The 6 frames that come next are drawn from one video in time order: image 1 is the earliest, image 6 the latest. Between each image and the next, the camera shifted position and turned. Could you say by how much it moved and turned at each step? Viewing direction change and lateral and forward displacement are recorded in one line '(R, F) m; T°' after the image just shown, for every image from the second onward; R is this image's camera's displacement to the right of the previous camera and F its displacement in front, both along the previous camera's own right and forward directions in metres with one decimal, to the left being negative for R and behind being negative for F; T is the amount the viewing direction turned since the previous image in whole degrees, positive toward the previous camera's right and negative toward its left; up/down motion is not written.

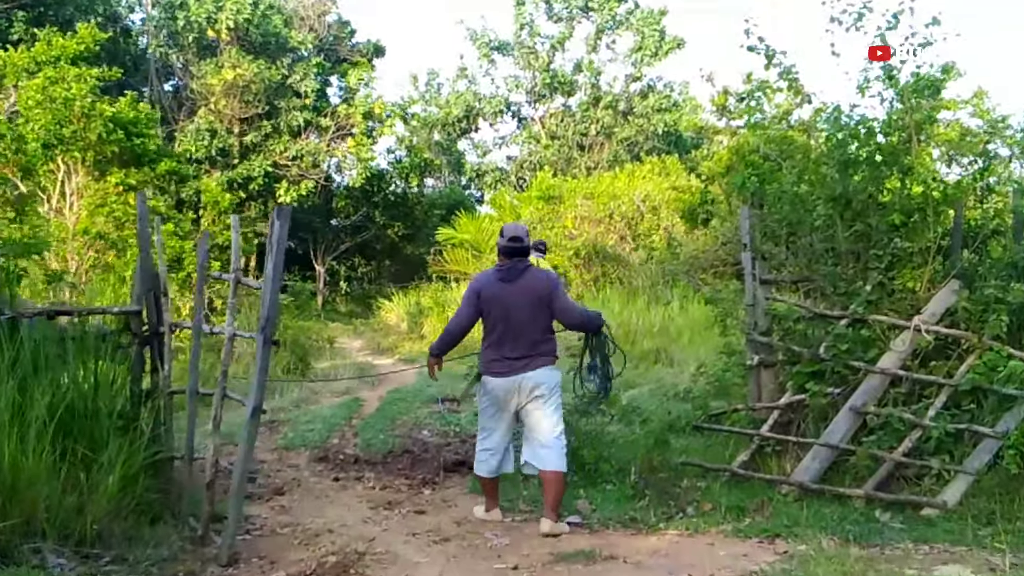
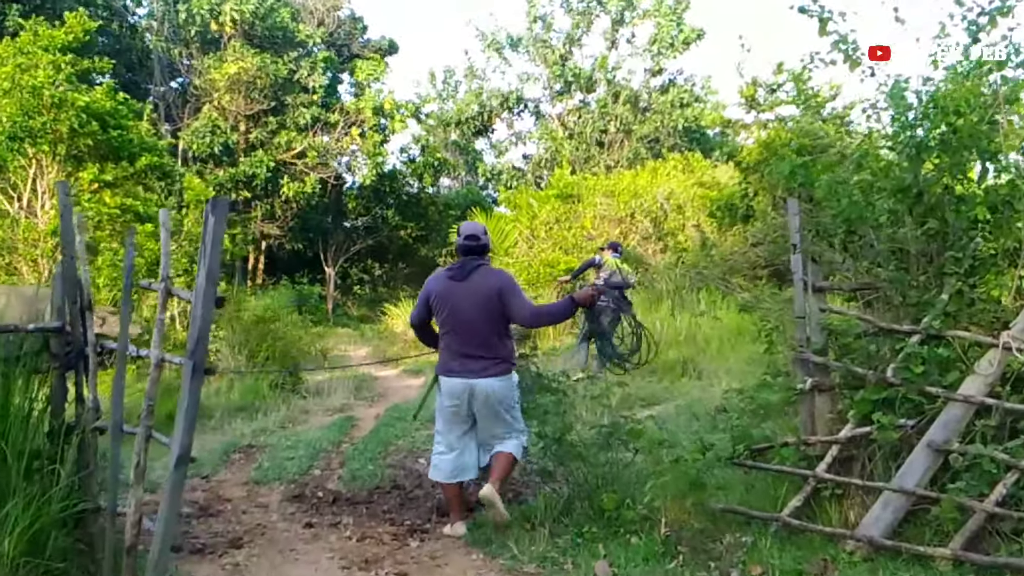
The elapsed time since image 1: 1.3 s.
(+0.1, +1.0) m; -1°
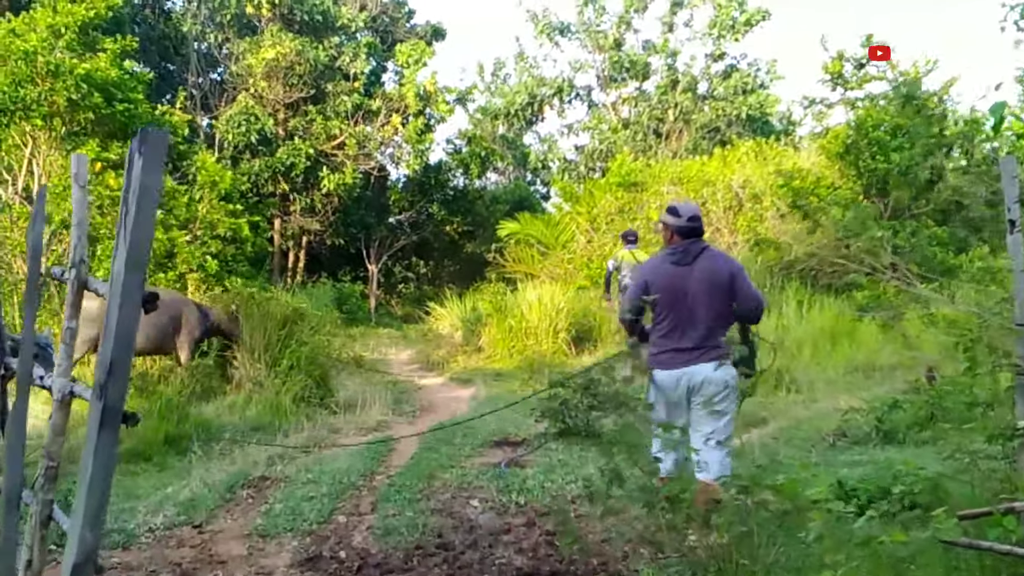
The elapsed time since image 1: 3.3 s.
(-0.1, +1.5) m; -2°
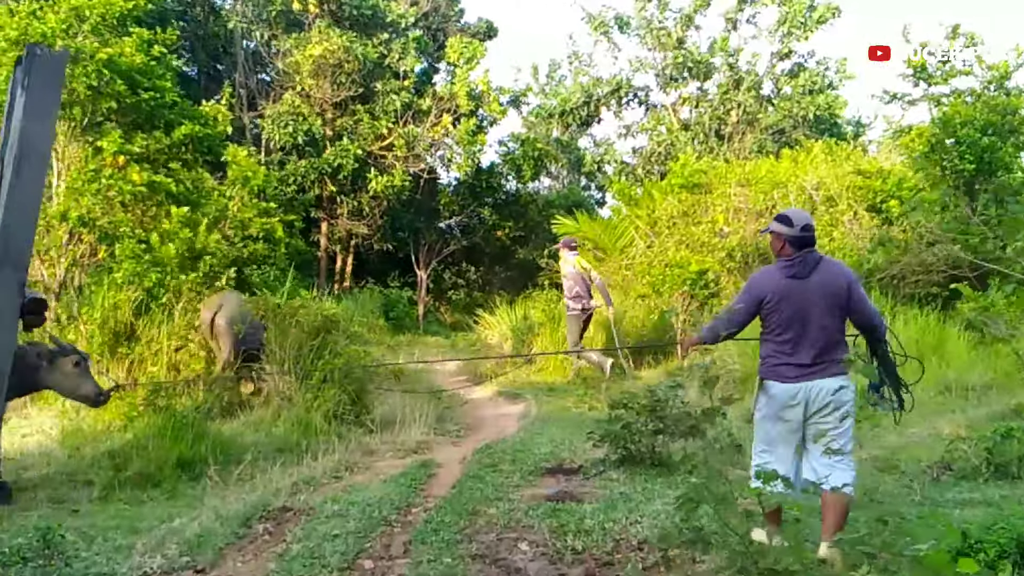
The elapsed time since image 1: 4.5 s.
(0.0, +0.8) m; -2°
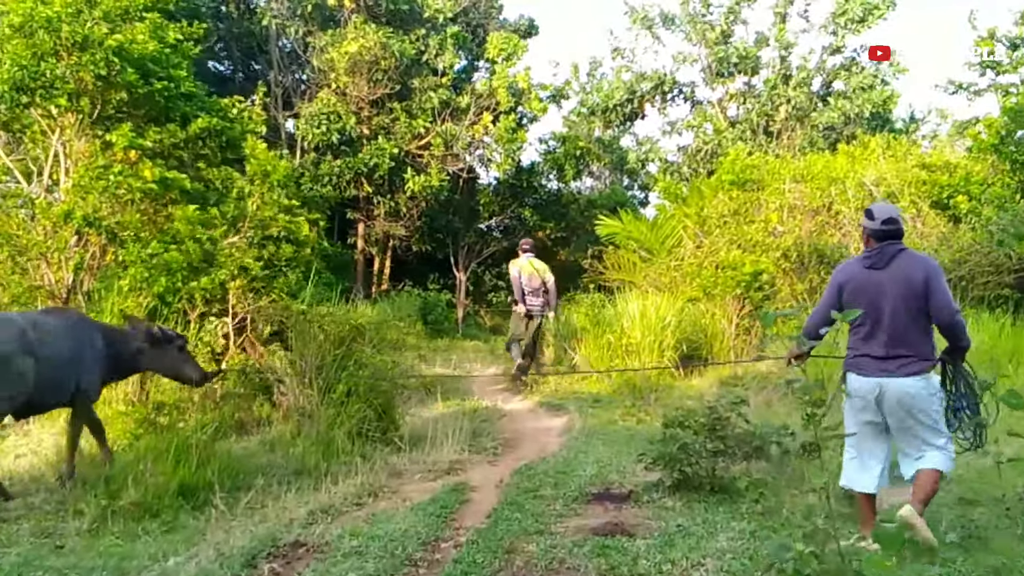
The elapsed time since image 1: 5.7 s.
(0.0, +0.7) m; -2°
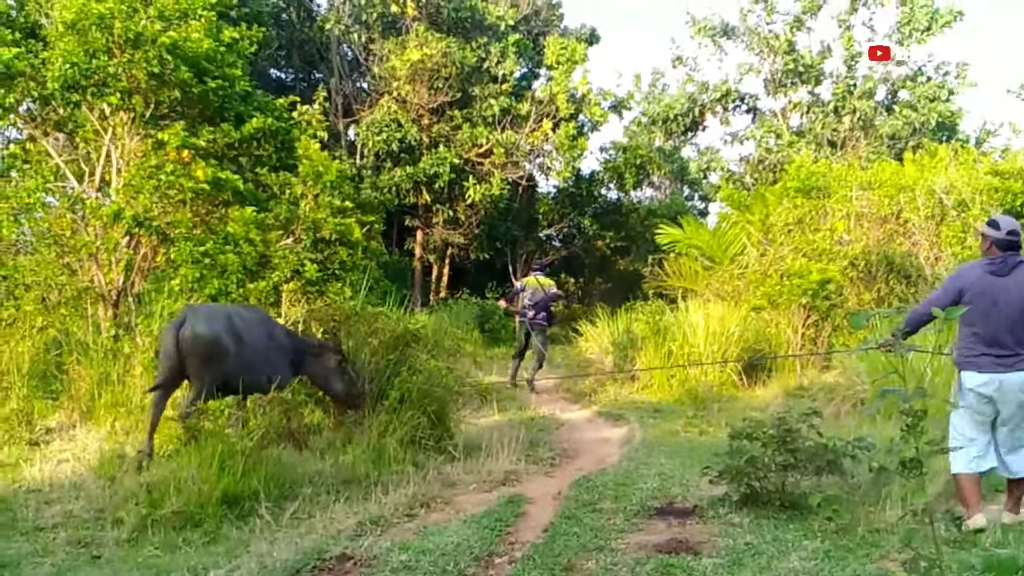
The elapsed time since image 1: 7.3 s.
(0.0, +0.3) m; -3°
